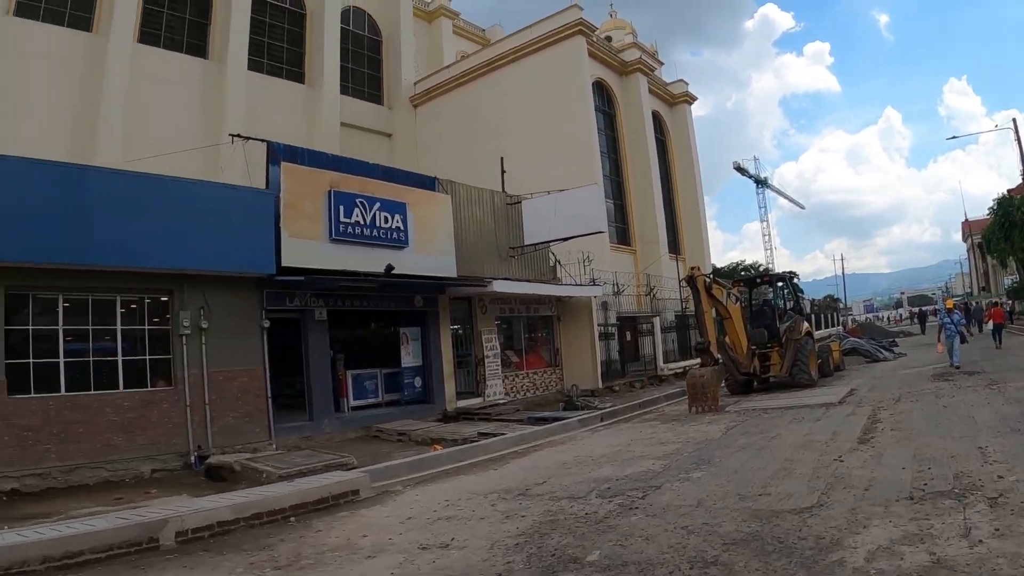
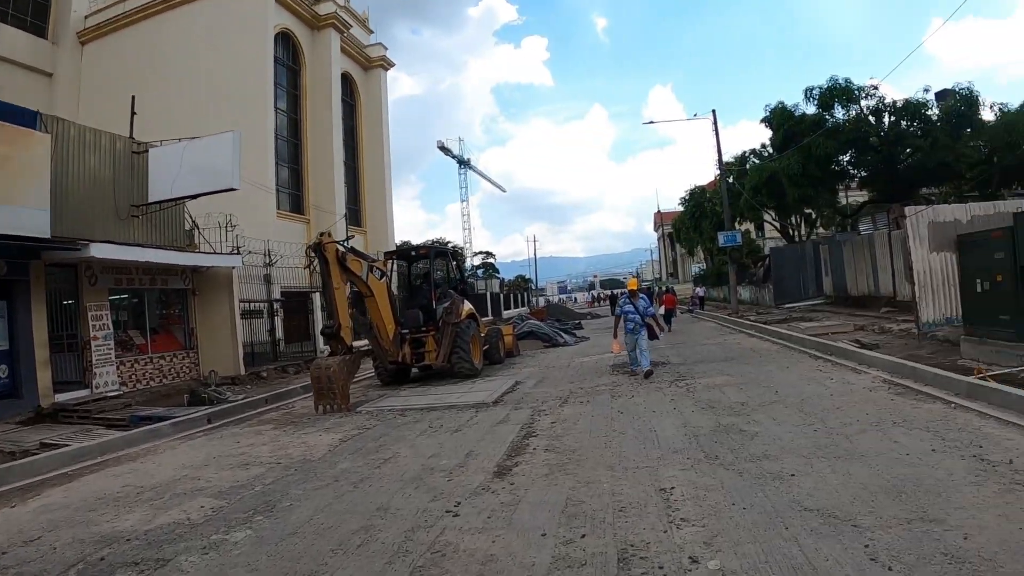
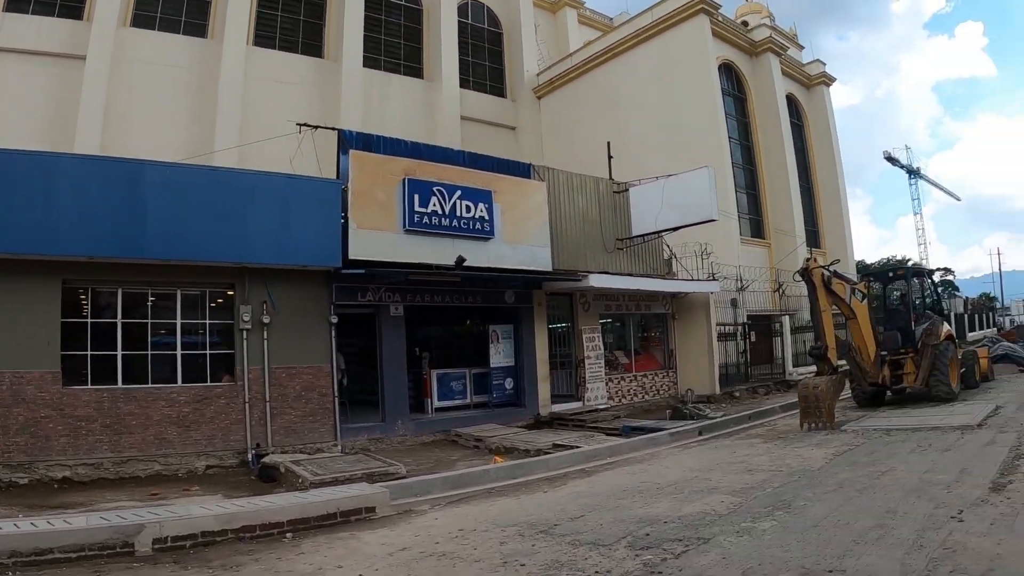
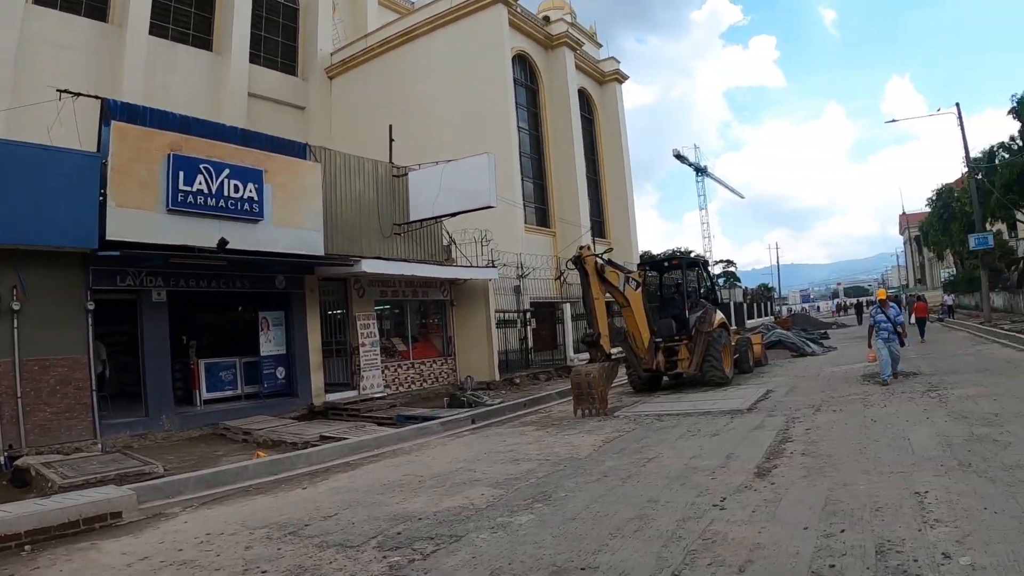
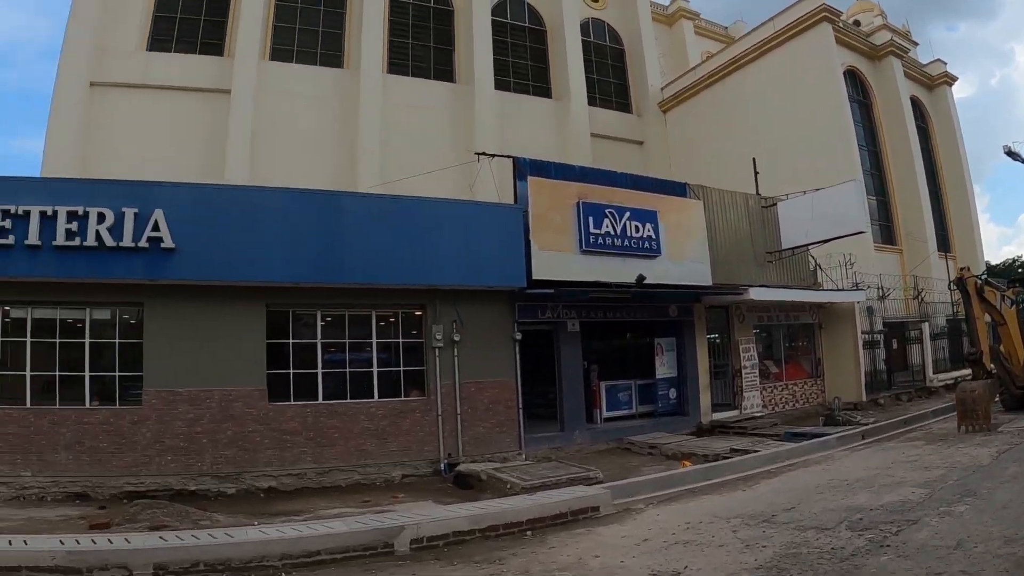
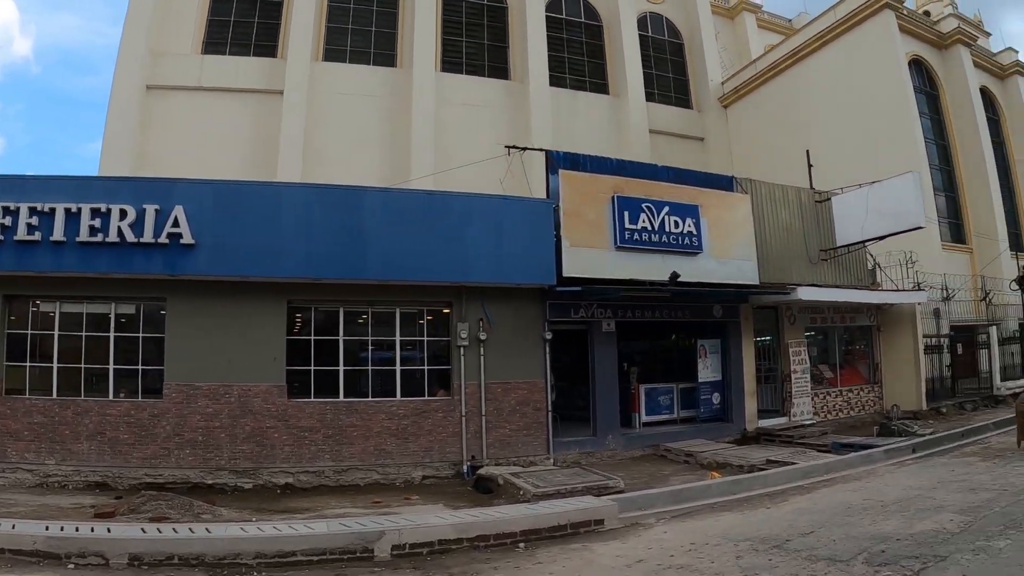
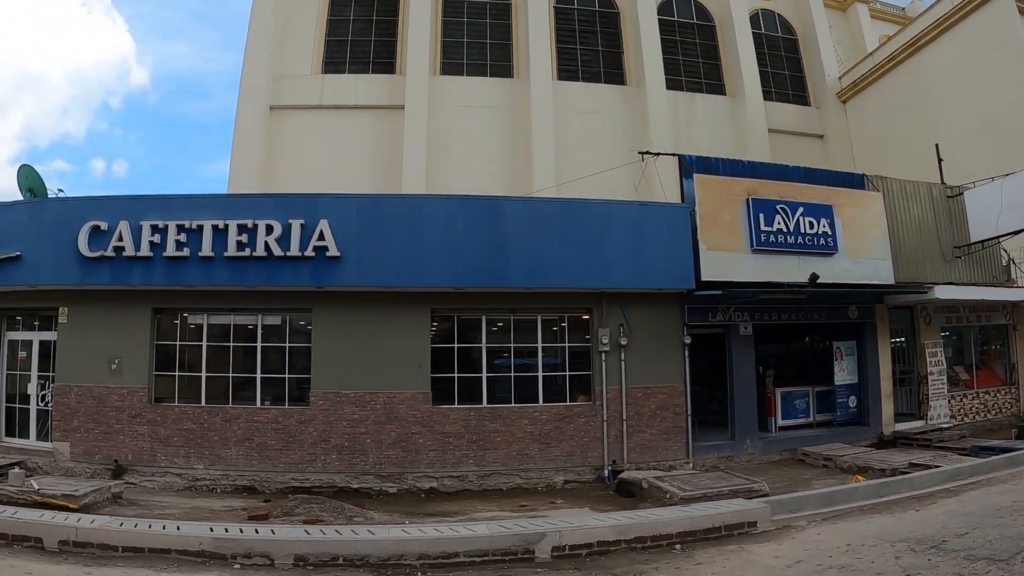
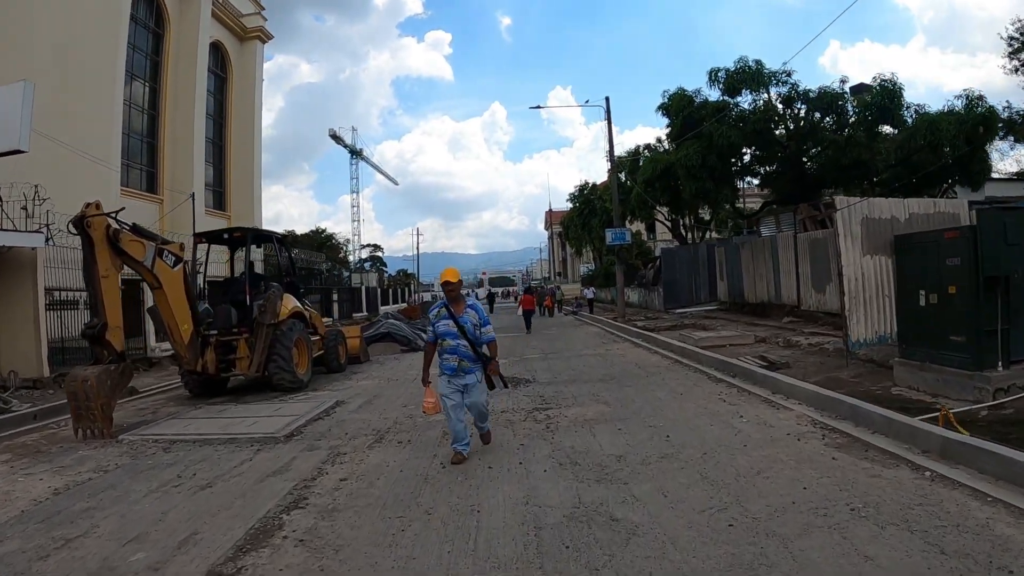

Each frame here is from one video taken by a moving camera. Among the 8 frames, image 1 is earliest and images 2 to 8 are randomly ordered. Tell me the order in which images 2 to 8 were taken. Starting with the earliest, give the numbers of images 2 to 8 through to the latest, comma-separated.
5, 7, 6, 3, 4, 2, 8
